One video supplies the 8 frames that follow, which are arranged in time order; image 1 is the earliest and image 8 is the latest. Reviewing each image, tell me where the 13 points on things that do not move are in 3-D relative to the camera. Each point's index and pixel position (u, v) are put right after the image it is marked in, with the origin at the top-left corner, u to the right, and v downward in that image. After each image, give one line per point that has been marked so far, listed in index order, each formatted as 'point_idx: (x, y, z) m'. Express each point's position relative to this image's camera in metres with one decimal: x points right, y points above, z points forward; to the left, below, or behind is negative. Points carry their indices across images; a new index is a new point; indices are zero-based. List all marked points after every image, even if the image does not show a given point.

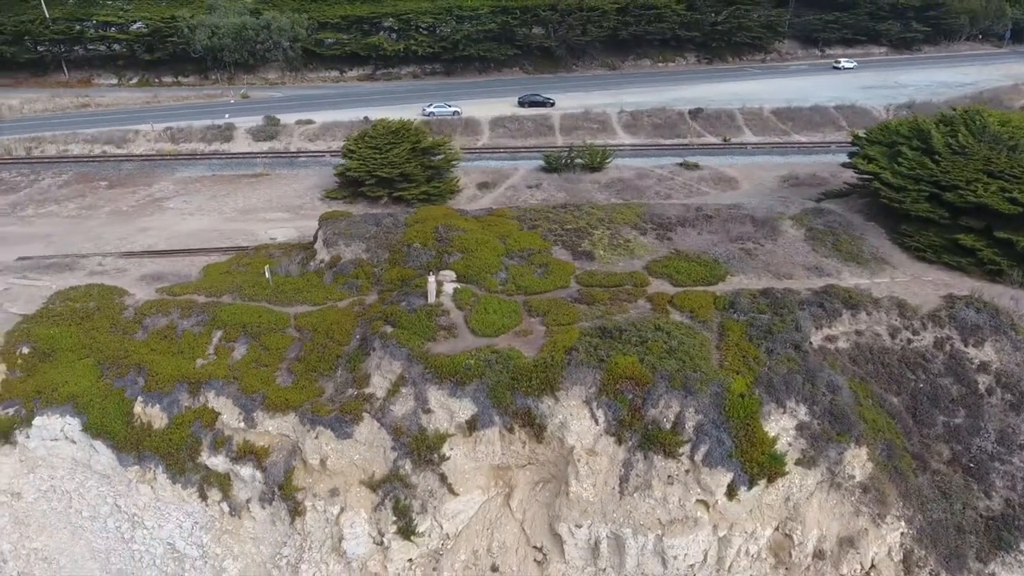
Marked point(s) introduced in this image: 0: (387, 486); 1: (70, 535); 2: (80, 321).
0: (-3.0, -4.8, +15.3) m
1: (-12.6, -7.0, +18.0) m
2: (-13.3, -1.0, +19.5) m
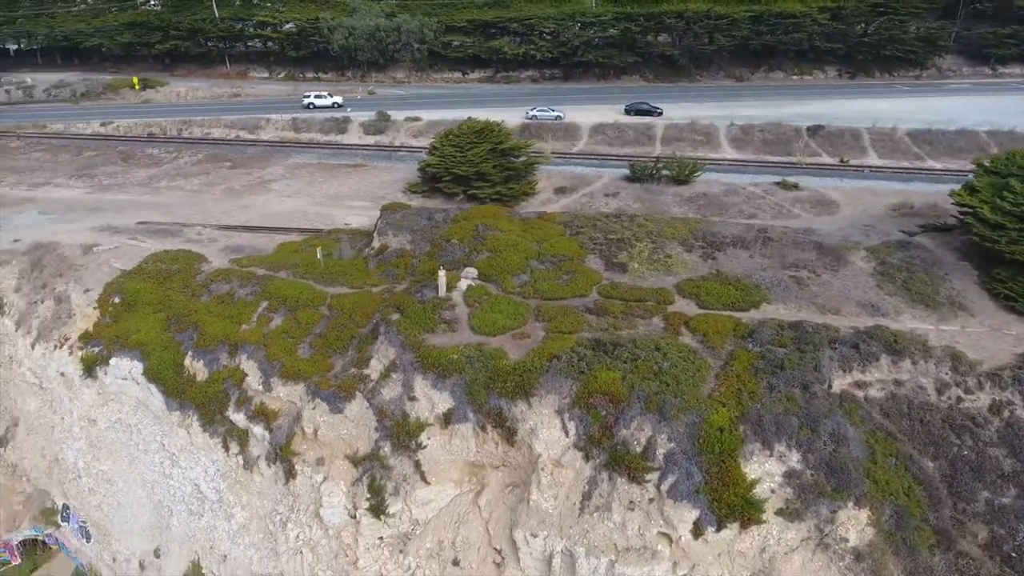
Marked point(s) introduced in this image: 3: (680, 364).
0: (-3.7, -4.4, +16.0) m
1: (-12.6, -5.7, +20.8) m
2: (-12.3, +0.3, +22.3) m
3: (+4.0, -1.8, +15.2) m
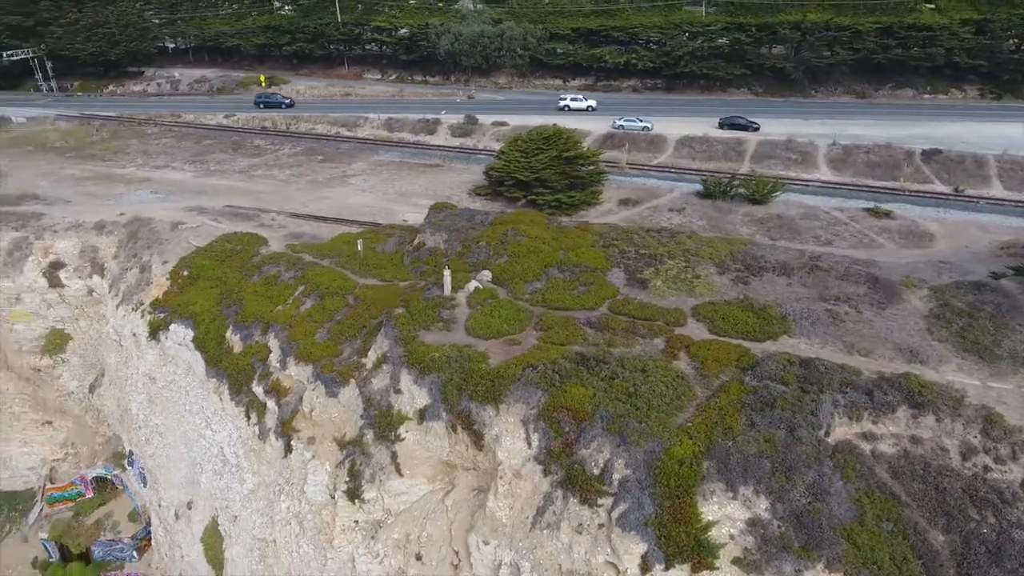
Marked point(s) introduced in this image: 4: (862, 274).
0: (-4.2, -4.2, +16.6) m
1: (-12.2, -4.8, +23.0) m
2: (-11.1, +1.1, +24.4) m
3: (+3.4, -2.3, +14.4) m
4: (+10.9, +0.4, +19.8) m
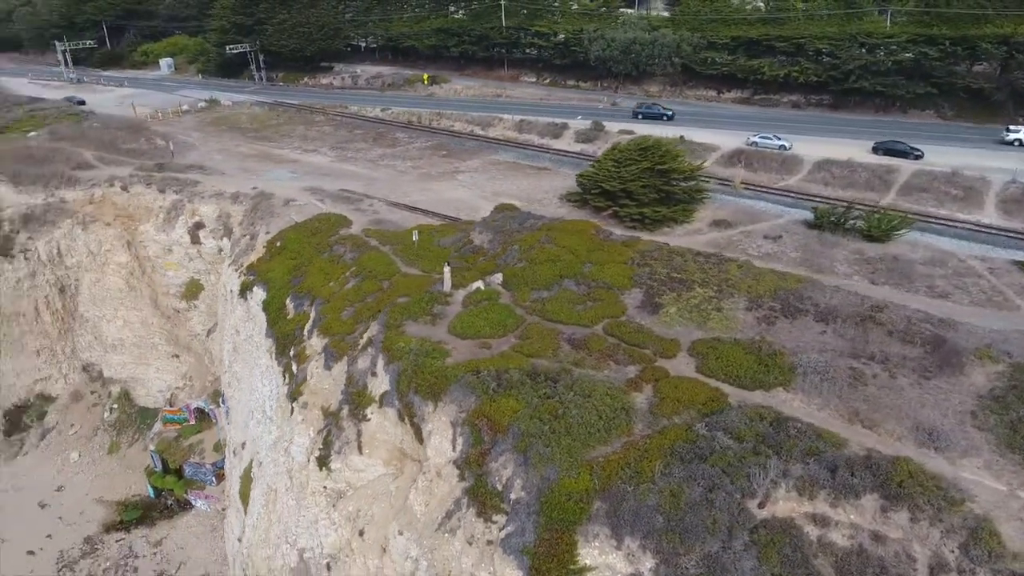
0: (-5.1, -3.7, +17.8) m
1: (-11.0, -3.4, +26.2) m
2: (-8.7, +2.3, +27.2) m
3: (+1.7, -2.8, +13.5) m
4: (+10.8, -1.2, +16.5) m
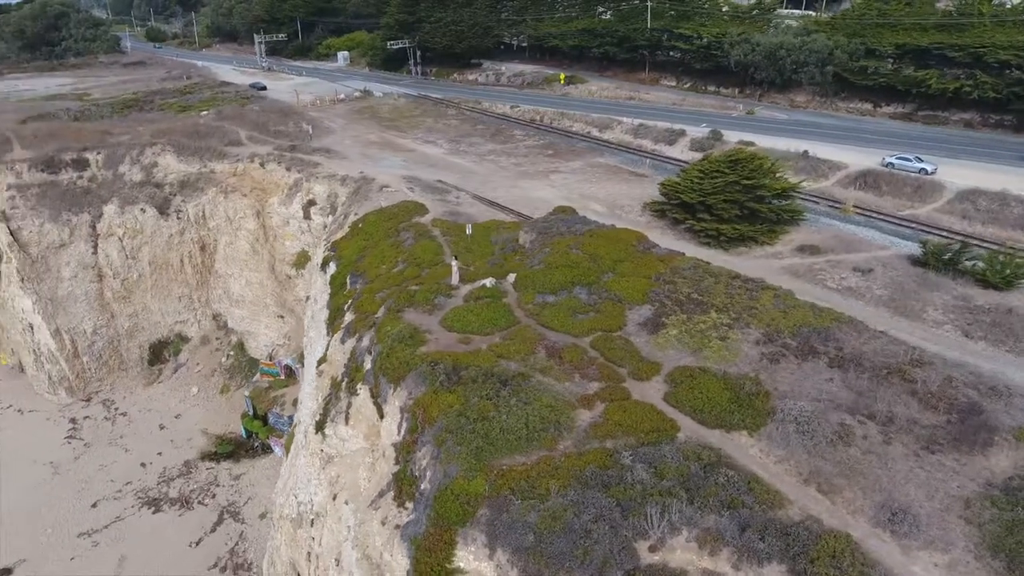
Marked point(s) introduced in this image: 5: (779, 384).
0: (-5.4, -3.1, +19.2) m
1: (-8.9, -2.2, +28.8) m
2: (-5.8, +3.2, +29.1) m
3: (+0.2, -2.9, +13.2) m
4: (+9.8, -2.5, +13.9) m
5: (+6.2, -2.2, +14.7) m
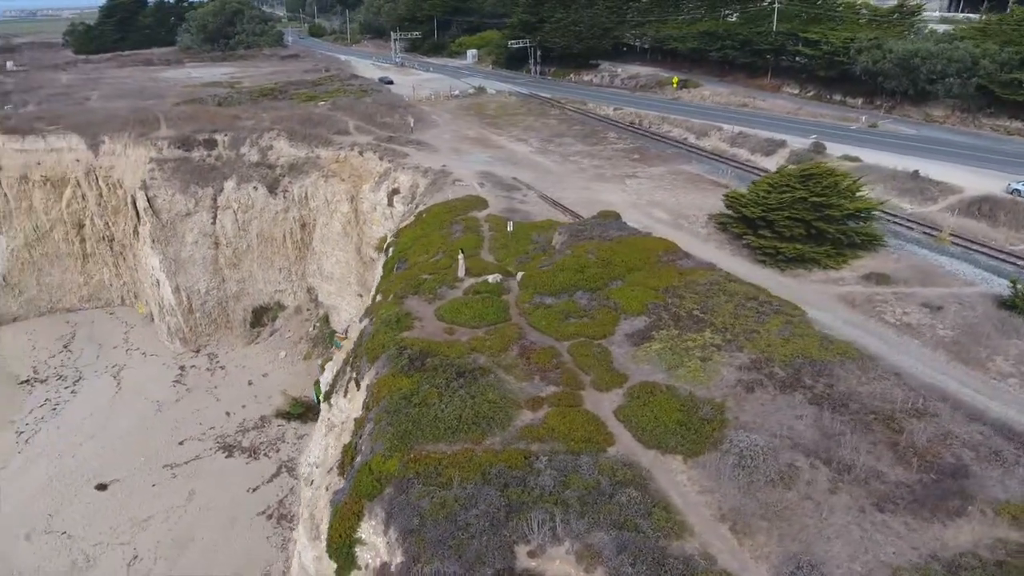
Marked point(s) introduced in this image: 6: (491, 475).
0: (-5.4, -2.5, +20.5) m
1: (-6.8, -1.3, +30.6) m
2: (-3.1, +3.7, +30.2) m
3: (-1.2, -2.8, +13.6) m
4: (+8.3, -3.3, +12.2) m
5: (+5.0, -2.7, +13.7) m
6: (-0.4, -3.5, +12.0) m
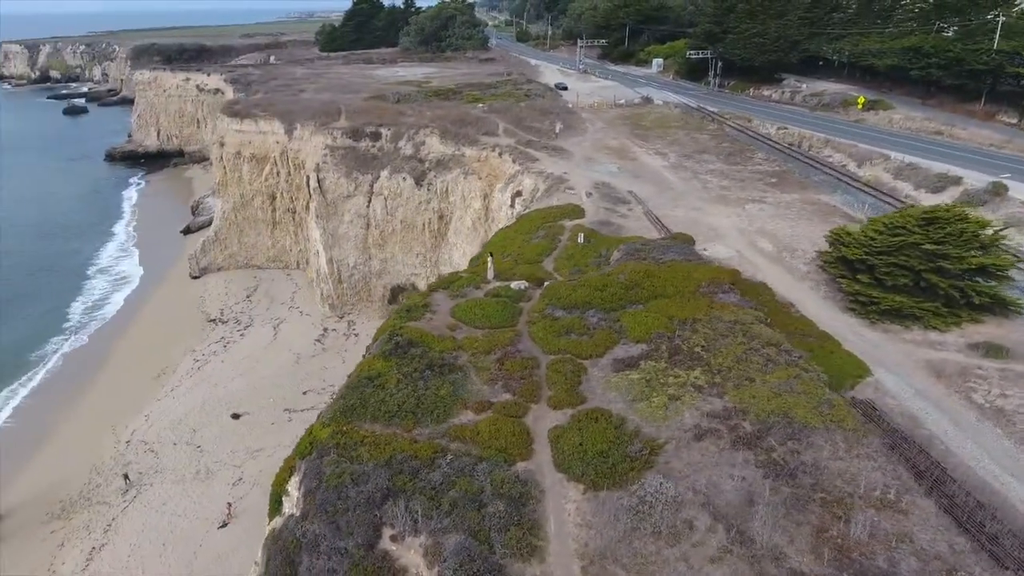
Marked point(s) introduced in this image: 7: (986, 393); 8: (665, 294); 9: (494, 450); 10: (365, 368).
0: (-4.5, -2.0, +22.5) m
1: (-2.6, -1.0, +32.5) m
2: (+1.5, +3.5, +30.9) m
3: (-2.6, -2.7, +14.6) m
4: (+5.9, -4.5, +10.4) m
5: (+3.3, -3.5, +12.9) m
6: (-2.4, -3.5, +12.8) m
7: (+13.3, -2.9, +17.8) m
8: (+4.7, -0.3, +19.0) m
9: (-0.3, -3.4, +13.2) m
10: (-3.7, -2.1, +15.9) m
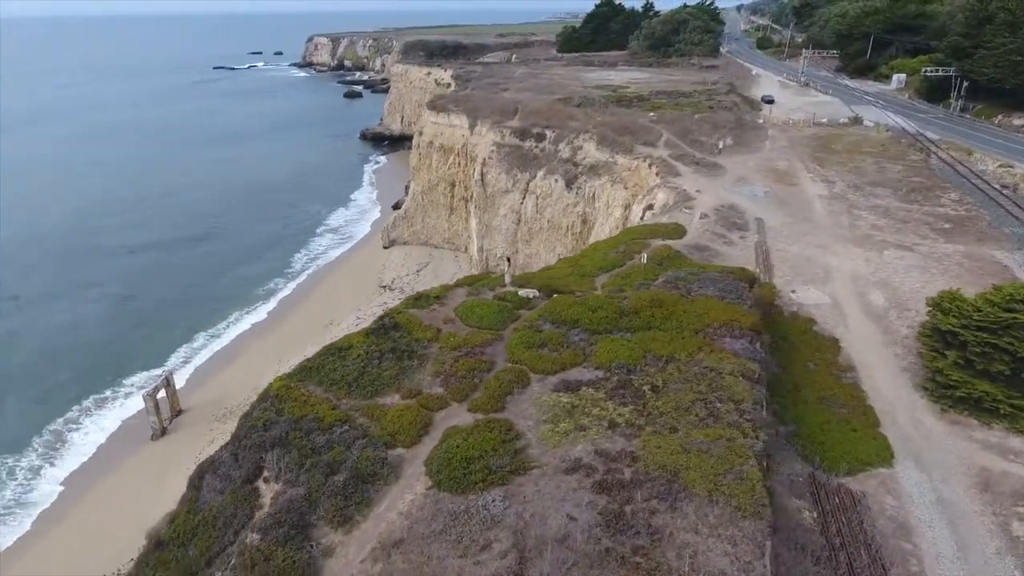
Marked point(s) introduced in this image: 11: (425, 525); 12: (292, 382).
0: (-3.2, -1.5, +24.5) m
1: (+2.2, -1.1, +33.2) m
2: (+6.1, +2.7, +30.2) m
3: (-4.3, -2.3, +16.5) m
4: (+1.8, -5.3, +9.7) m
5: (+0.4, -4.0, +12.8) m
6: (-4.9, -3.1, +14.8) m
7: (+11.5, -5.2, +14.0) m
8: (+4.3, -1.2, +18.0) m
9: (-2.8, -3.3, +14.4) m
10: (-4.8, -1.6, +18.1) m
11: (-1.5, -4.5, +12.0) m
12: (-5.7, -2.5, +16.4) m
